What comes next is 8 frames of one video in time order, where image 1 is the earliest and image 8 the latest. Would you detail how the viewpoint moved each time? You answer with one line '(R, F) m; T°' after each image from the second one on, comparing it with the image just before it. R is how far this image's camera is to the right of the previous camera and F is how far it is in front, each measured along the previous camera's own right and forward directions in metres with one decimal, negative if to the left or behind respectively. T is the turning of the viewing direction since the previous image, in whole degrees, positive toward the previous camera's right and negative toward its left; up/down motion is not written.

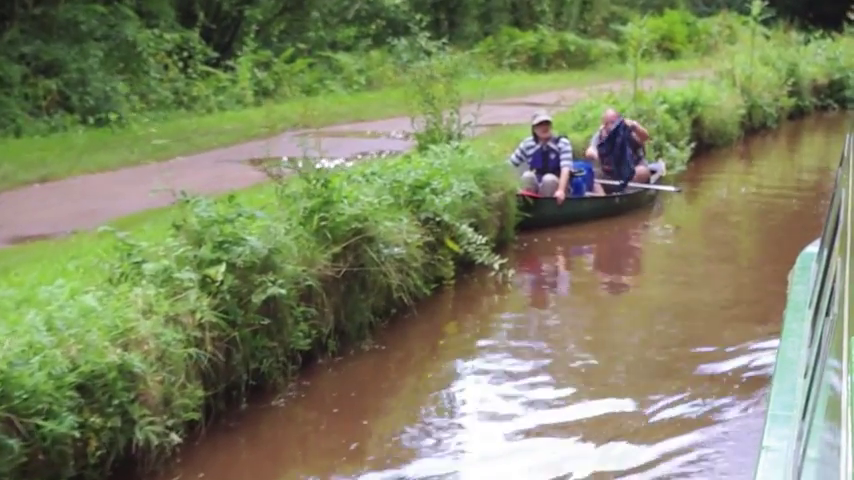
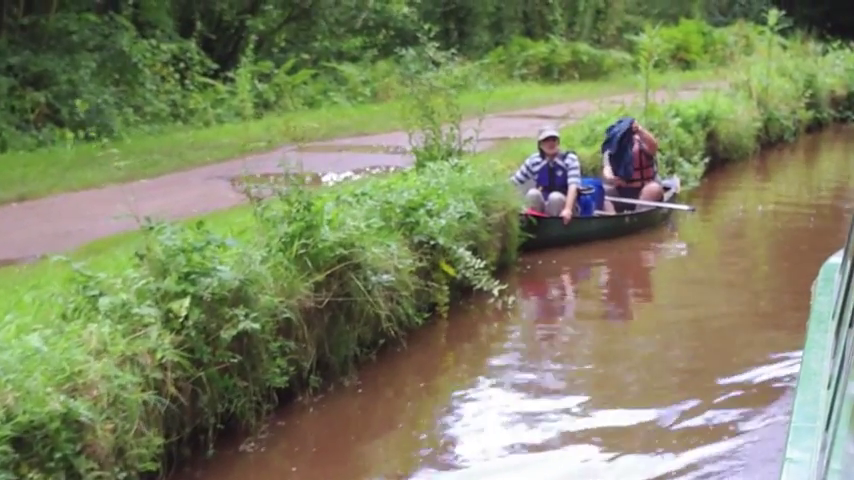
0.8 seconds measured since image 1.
(+0.1, +0.5) m; -1°
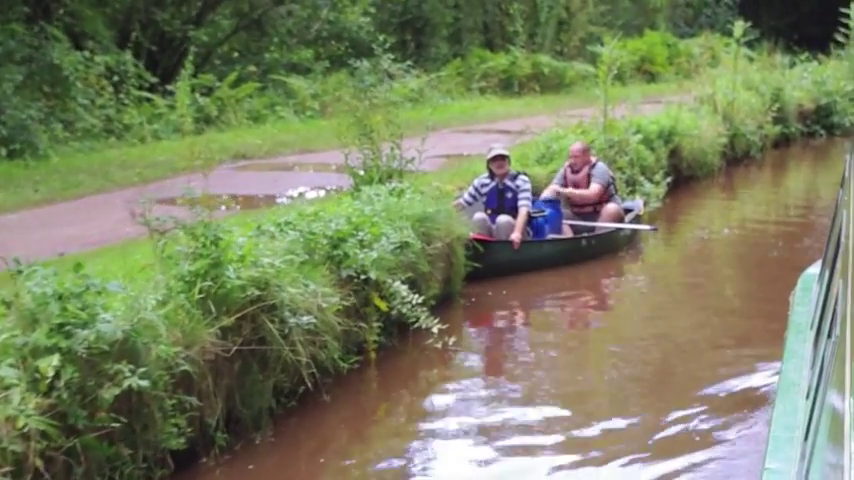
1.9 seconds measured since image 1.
(+0.2, +0.8) m; +1°
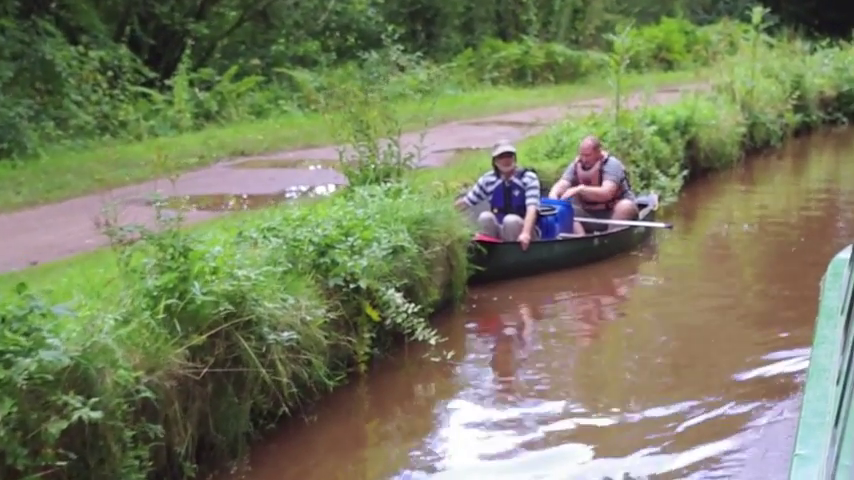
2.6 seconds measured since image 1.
(+0.1, +0.5) m; -1°
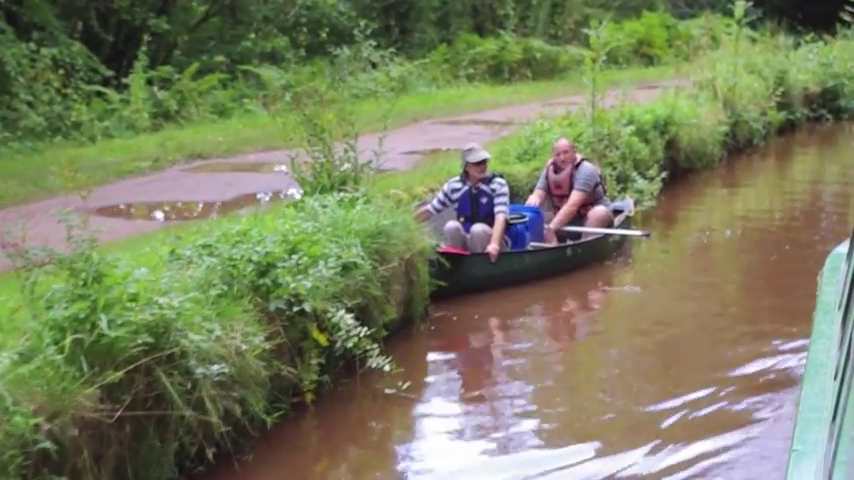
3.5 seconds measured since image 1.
(+0.1, +0.6) m; +1°
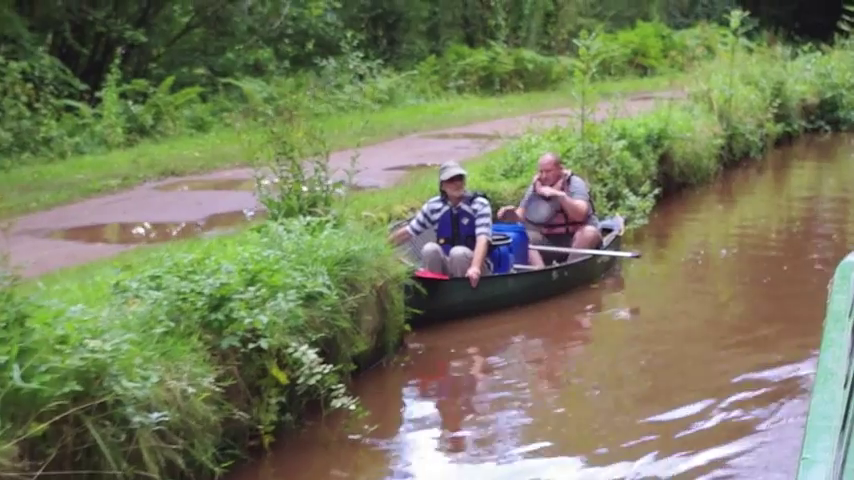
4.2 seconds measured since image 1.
(+0.1, +0.5) m; 0°
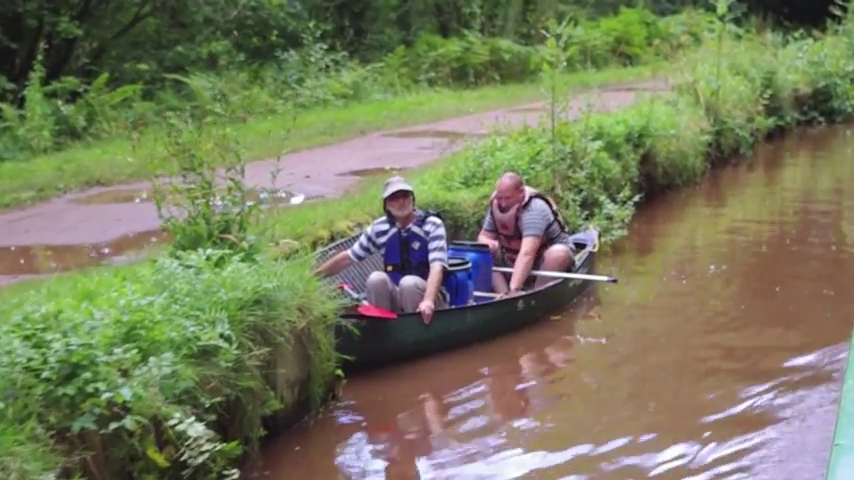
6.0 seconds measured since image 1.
(+0.2, +1.3) m; 0°
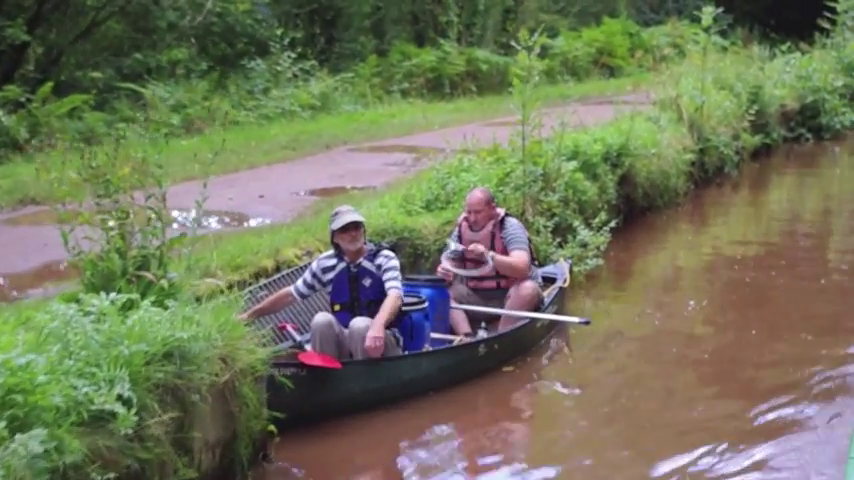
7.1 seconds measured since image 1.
(+0.1, +0.8) m; +1°
